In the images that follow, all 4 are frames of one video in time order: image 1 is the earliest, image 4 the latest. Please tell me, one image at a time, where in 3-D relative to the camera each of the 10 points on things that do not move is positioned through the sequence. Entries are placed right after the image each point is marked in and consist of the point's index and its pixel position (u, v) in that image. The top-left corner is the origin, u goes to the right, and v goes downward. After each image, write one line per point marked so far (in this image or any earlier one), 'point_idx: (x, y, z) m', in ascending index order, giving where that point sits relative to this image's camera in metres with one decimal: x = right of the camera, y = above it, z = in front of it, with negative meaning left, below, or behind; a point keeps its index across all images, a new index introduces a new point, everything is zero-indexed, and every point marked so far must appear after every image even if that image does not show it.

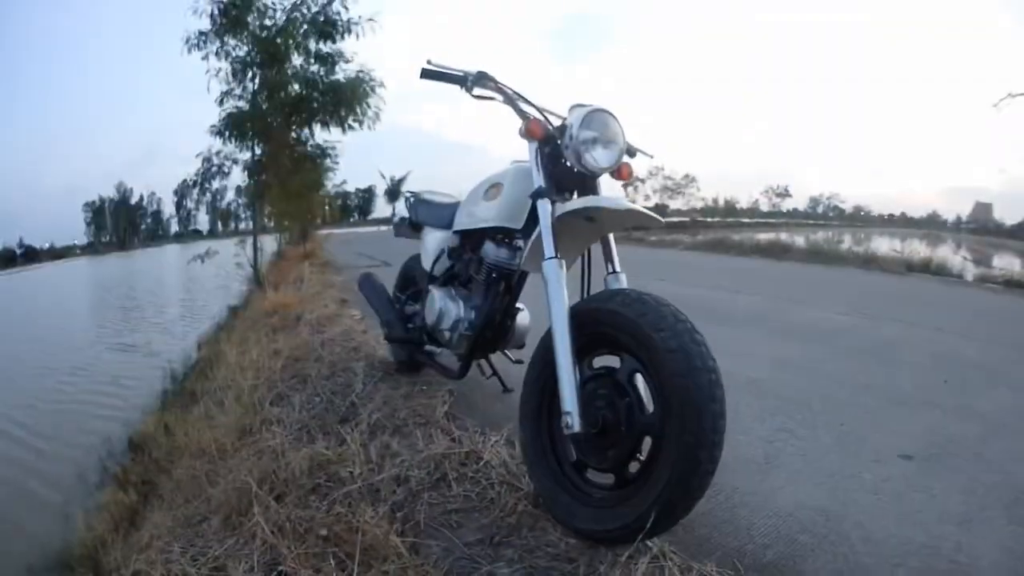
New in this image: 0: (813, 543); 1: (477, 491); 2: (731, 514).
0: (+1.0, -0.8, +2.4) m
1: (-0.1, -0.8, +2.9) m
2: (+0.8, -0.8, +2.6) m
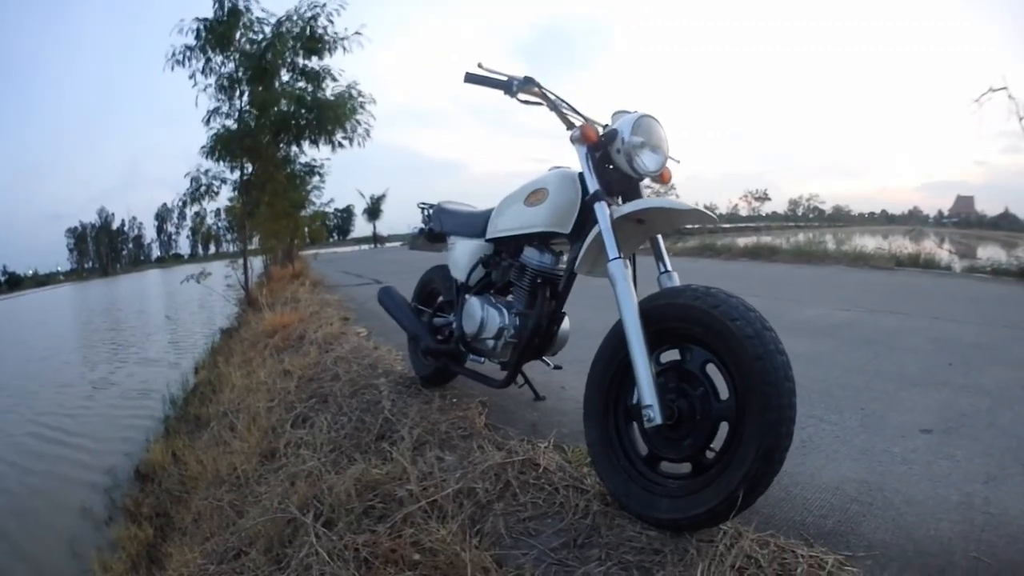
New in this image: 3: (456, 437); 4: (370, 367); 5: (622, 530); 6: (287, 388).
0: (+1.3, -0.8, +2.8) m
1: (+0.1, -0.8, +3.1) m
2: (+1.1, -0.8, +2.9) m
3: (-0.3, -0.7, +3.5) m
4: (-0.8, -0.4, +4.3) m
5: (+0.4, -0.9, +2.8) m
6: (-1.2, -0.6, +4.2) m
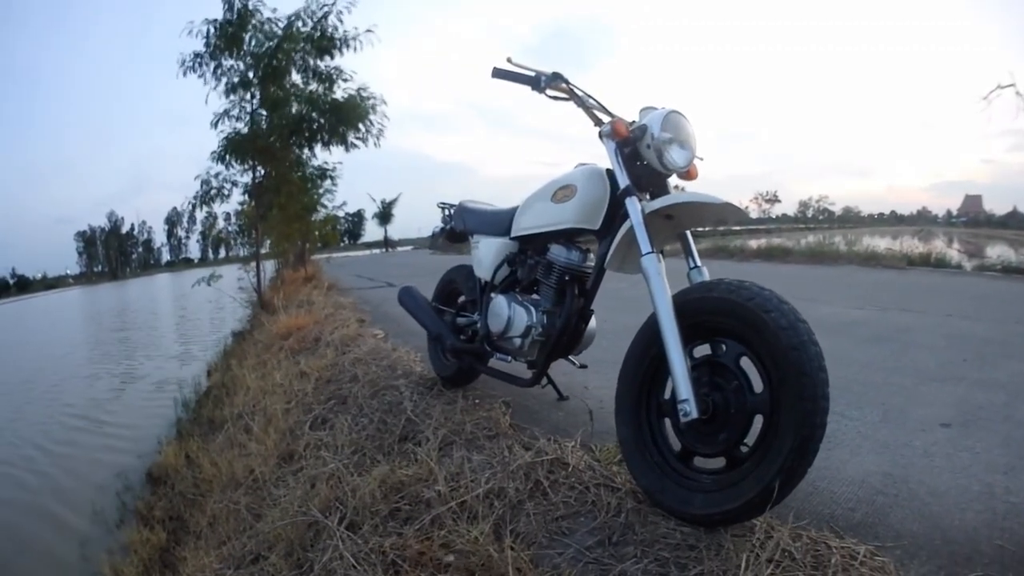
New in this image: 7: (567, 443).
0: (+1.4, -0.8, +2.8) m
1: (+0.3, -0.8, +3.1) m
2: (+1.2, -0.8, +3.0) m
3: (-0.1, -0.7, +3.6) m
4: (-0.7, -0.5, +4.3) m
5: (+0.5, -0.9, +2.9) m
6: (-1.2, -0.6, +4.2) m
7: (+0.3, -0.7, +3.5) m
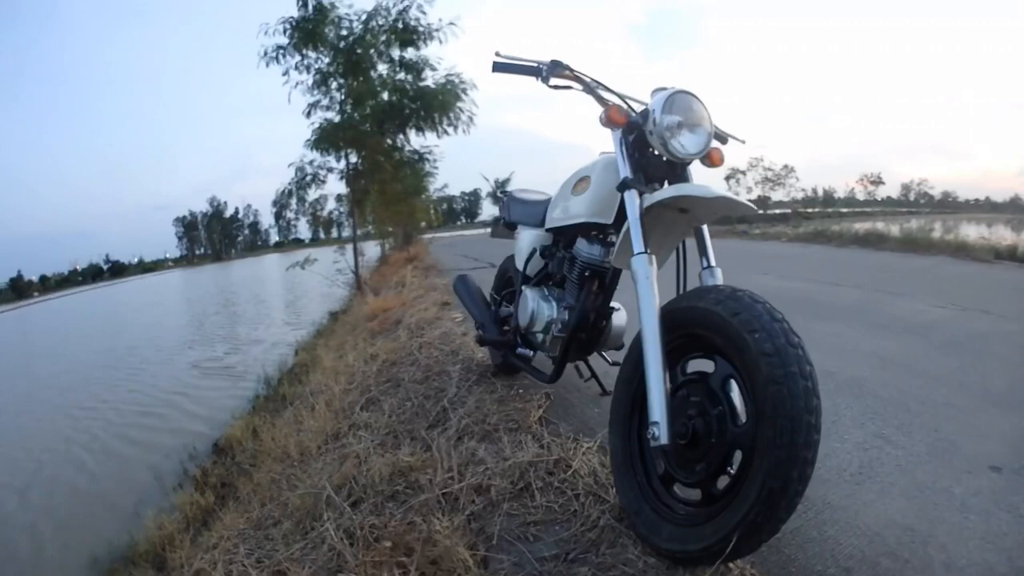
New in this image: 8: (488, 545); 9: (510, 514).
0: (+1.2, -0.8, +2.3) m
1: (+0.2, -0.8, +2.9) m
2: (+1.0, -0.8, +2.5) m
3: (-0.1, -0.7, +3.5) m
4: (-0.4, -0.4, +4.4) m
5: (+0.4, -0.9, +2.6) m
6: (-0.8, -0.5, +4.4) m
7: (+0.3, -0.7, +3.3) m
8: (-0.1, -1.0, +2.8) m
9: (0.0, -0.9, +2.9) m
